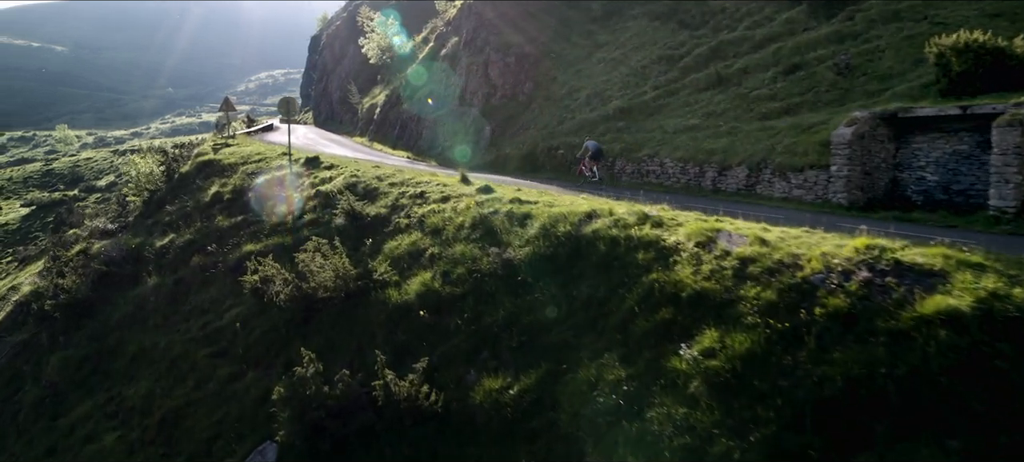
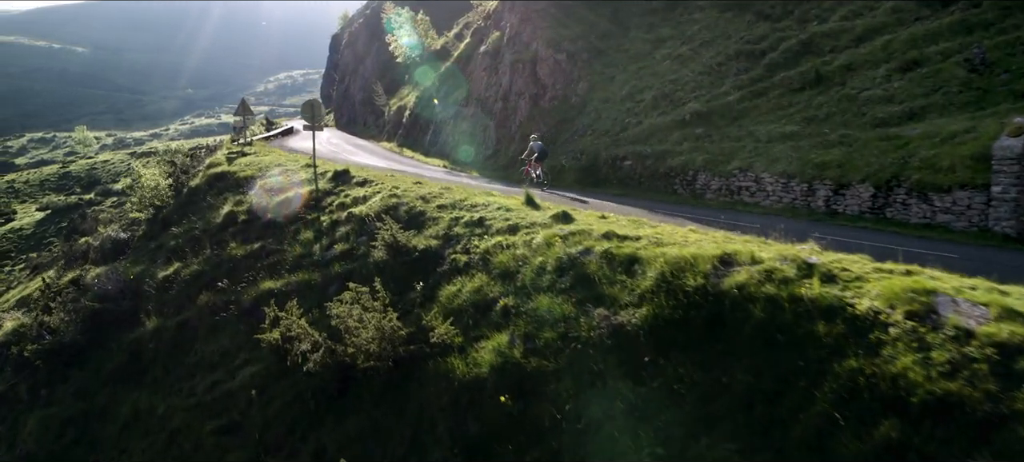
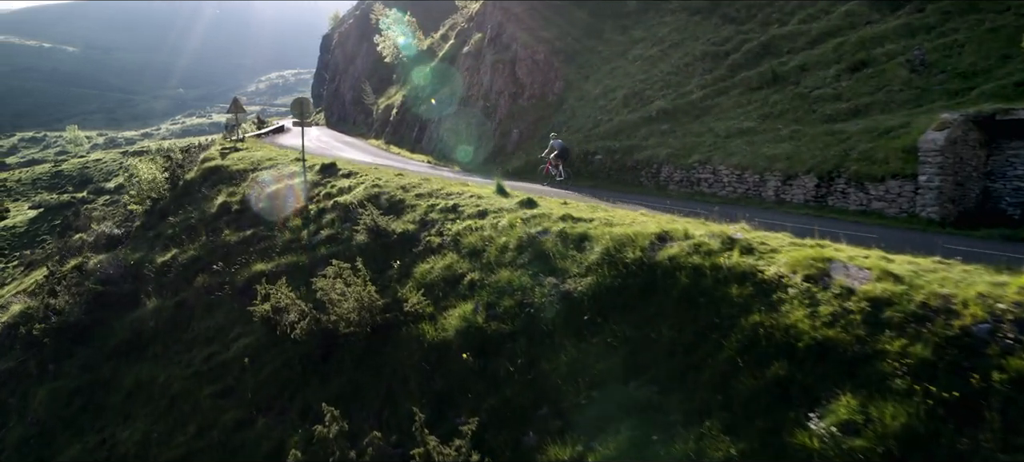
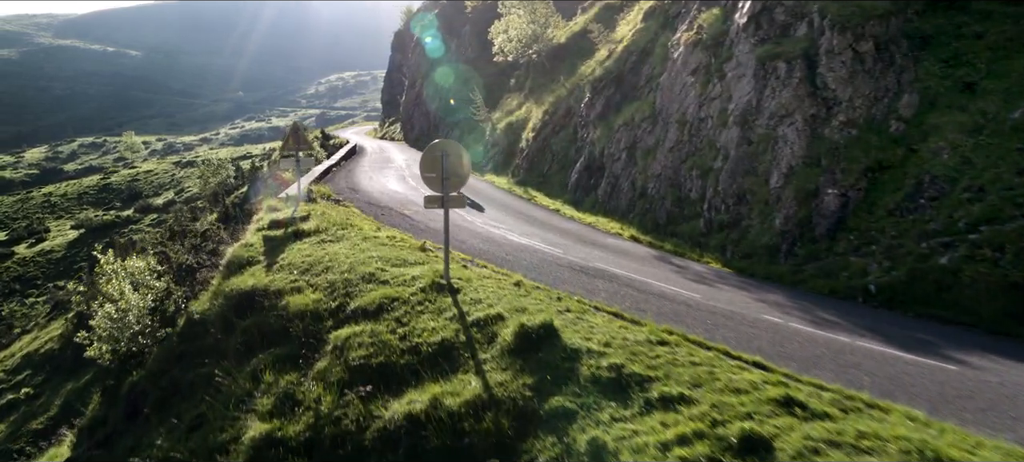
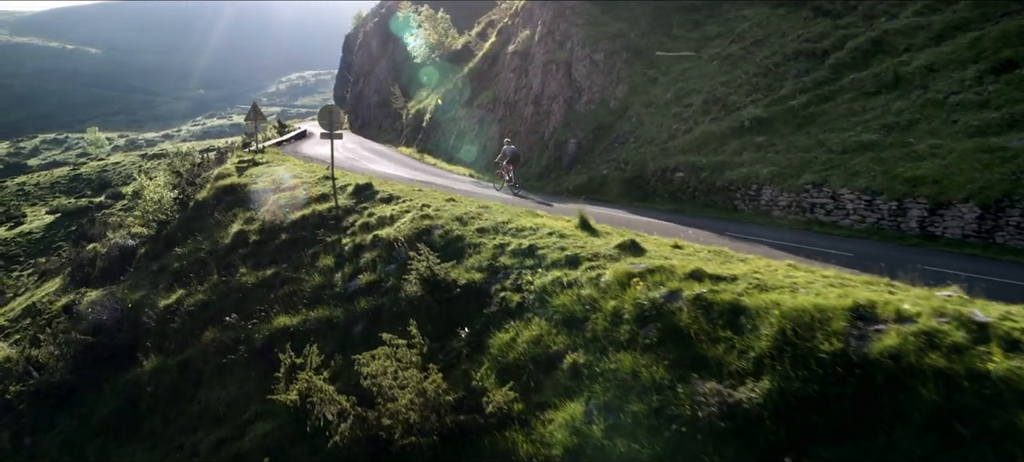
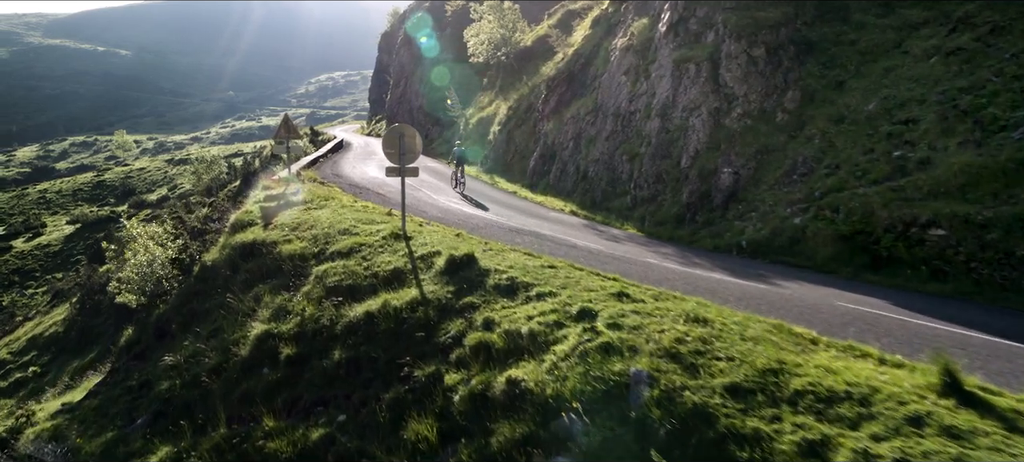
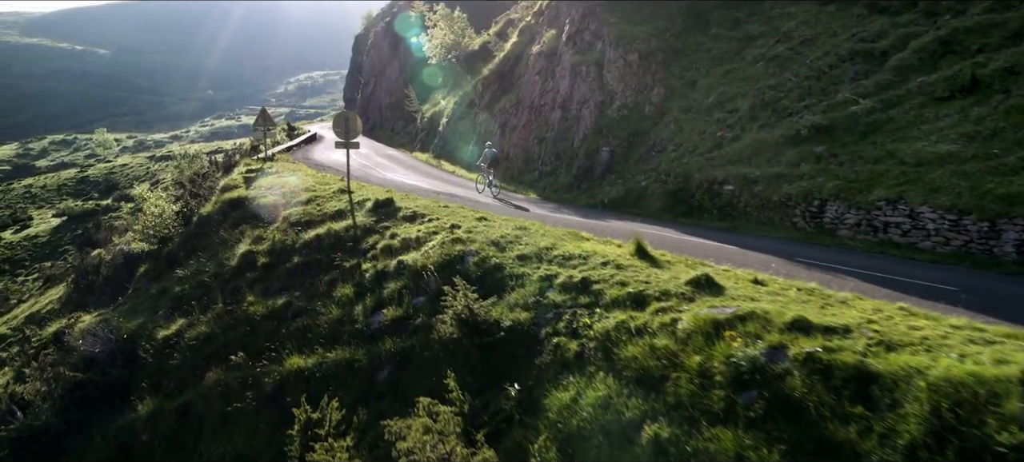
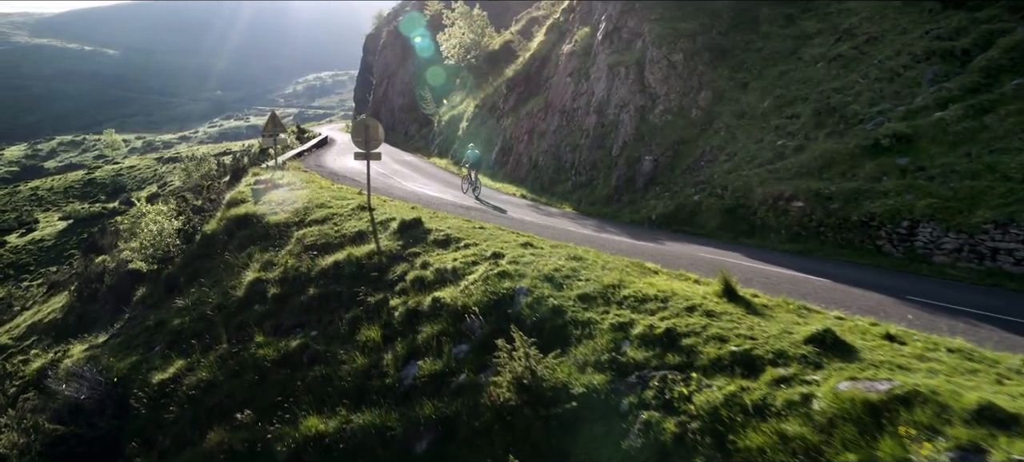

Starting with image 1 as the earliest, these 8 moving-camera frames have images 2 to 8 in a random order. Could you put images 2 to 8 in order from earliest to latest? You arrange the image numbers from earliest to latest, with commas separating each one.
3, 2, 5, 7, 8, 6, 4
